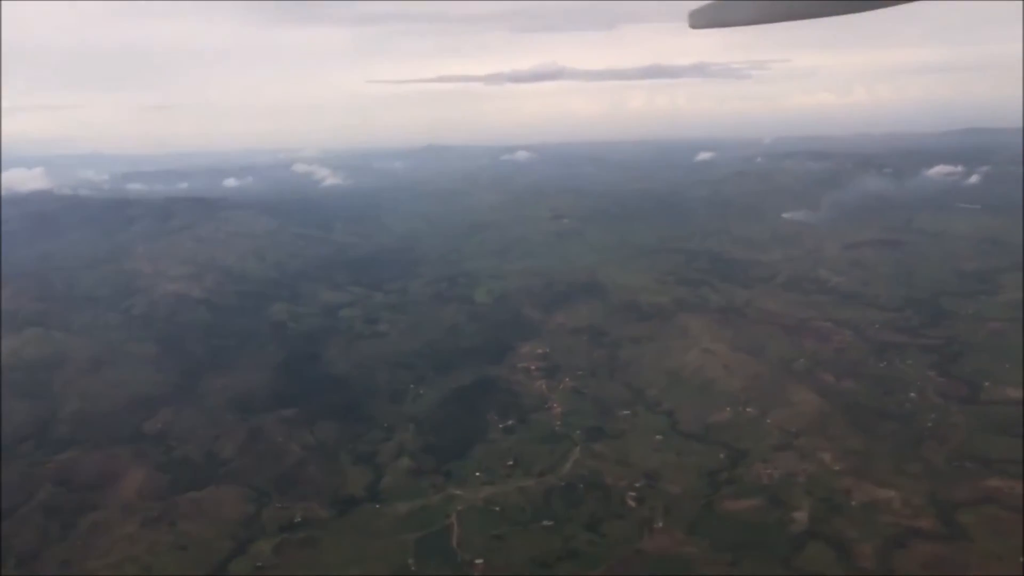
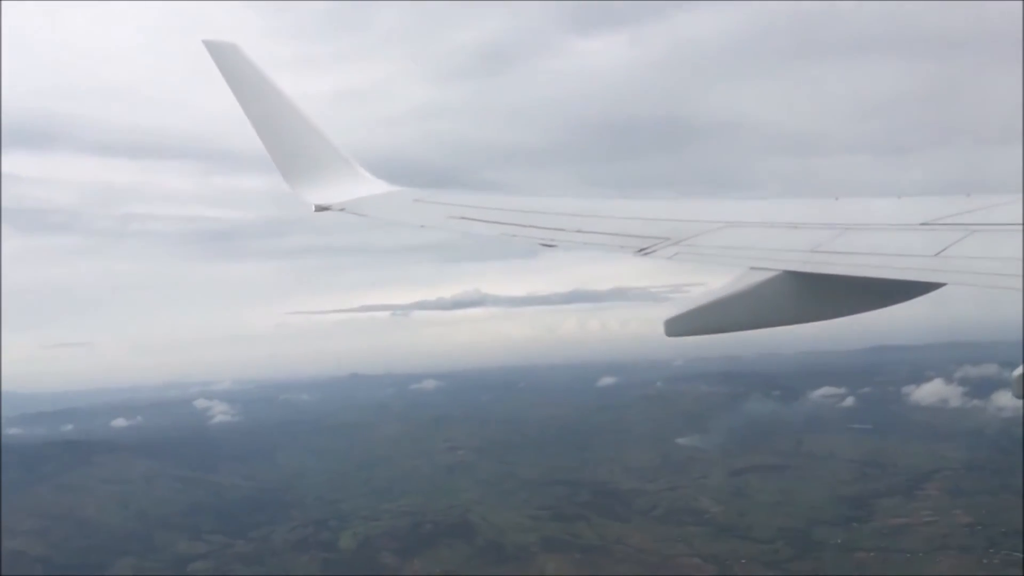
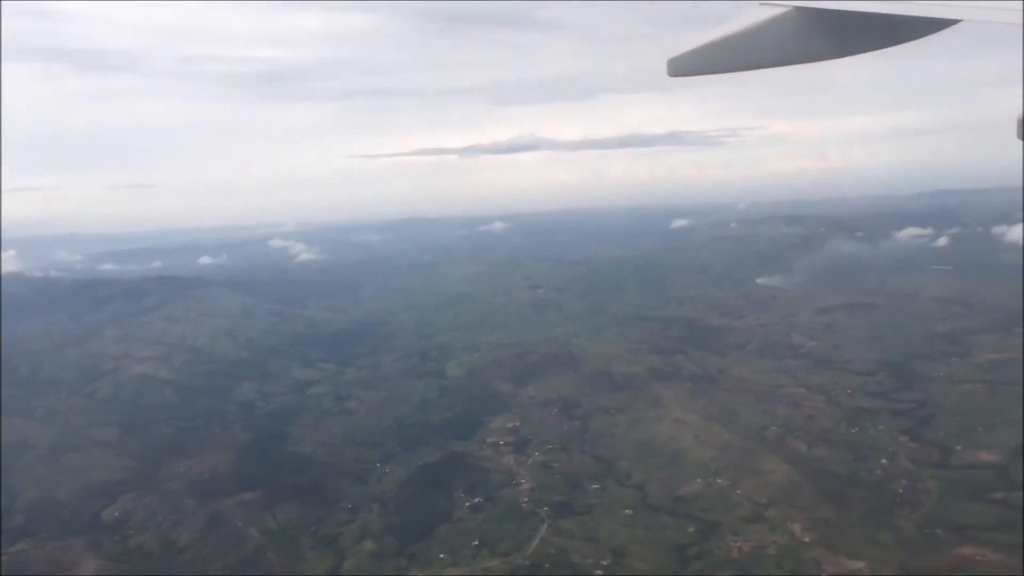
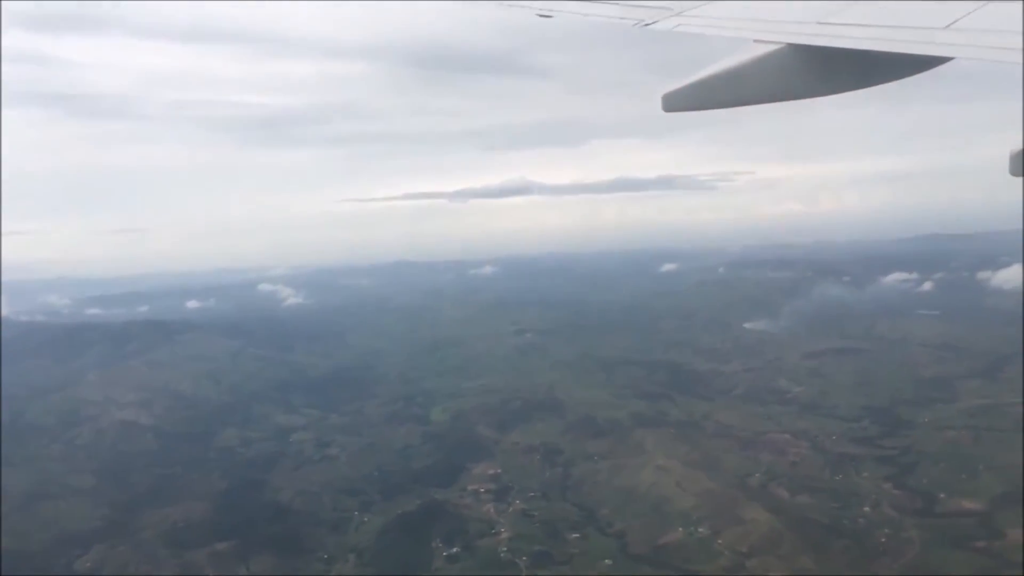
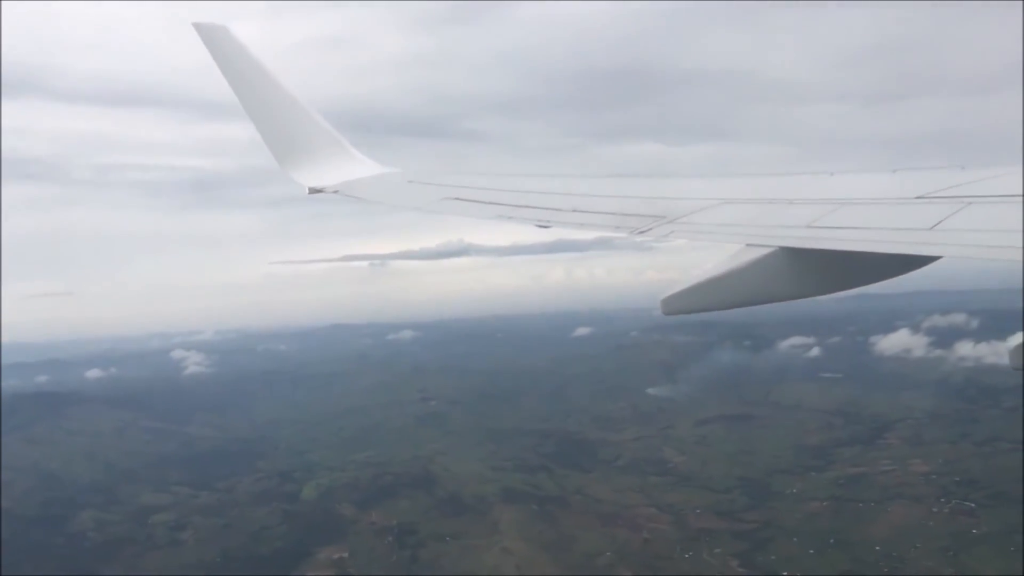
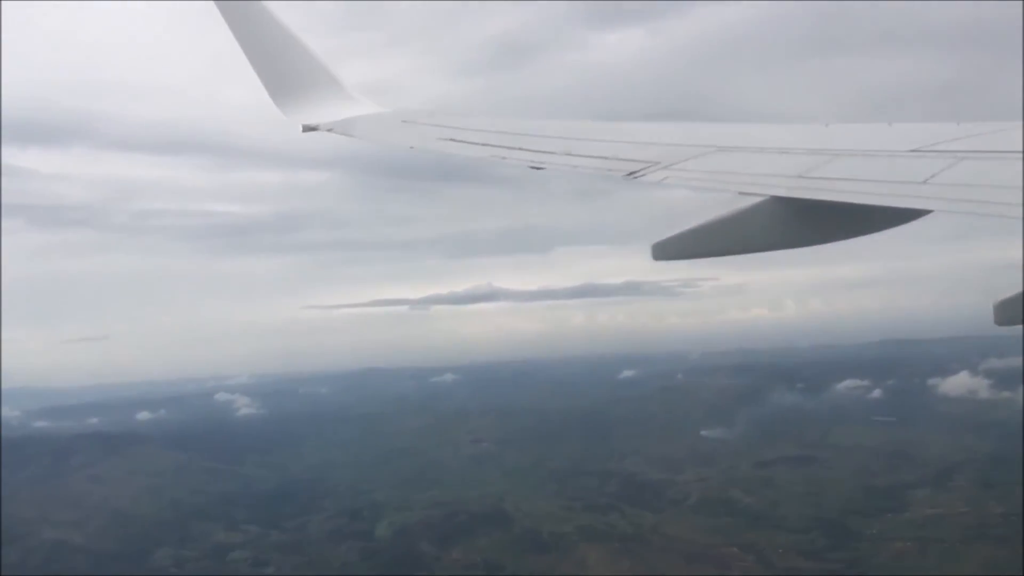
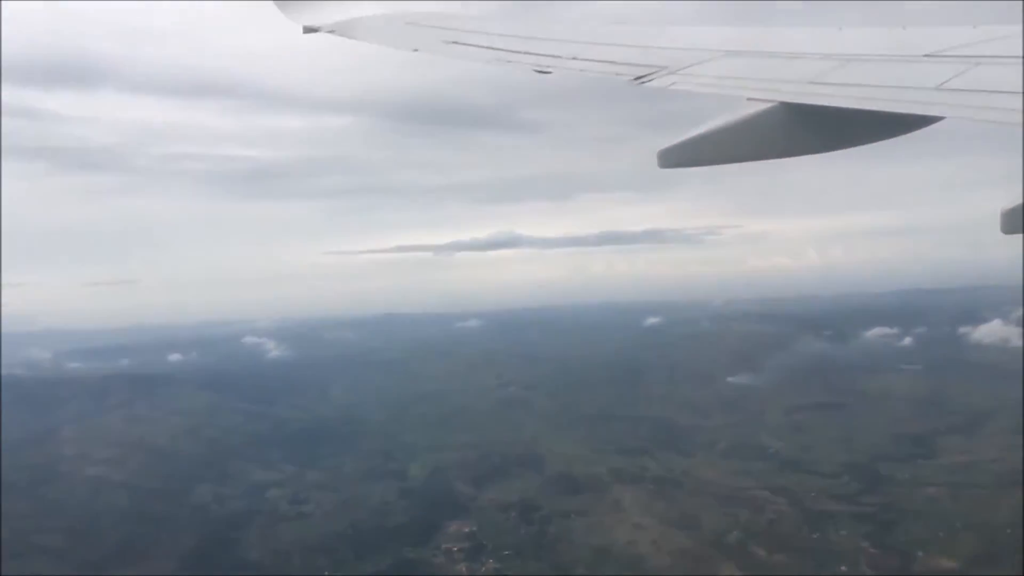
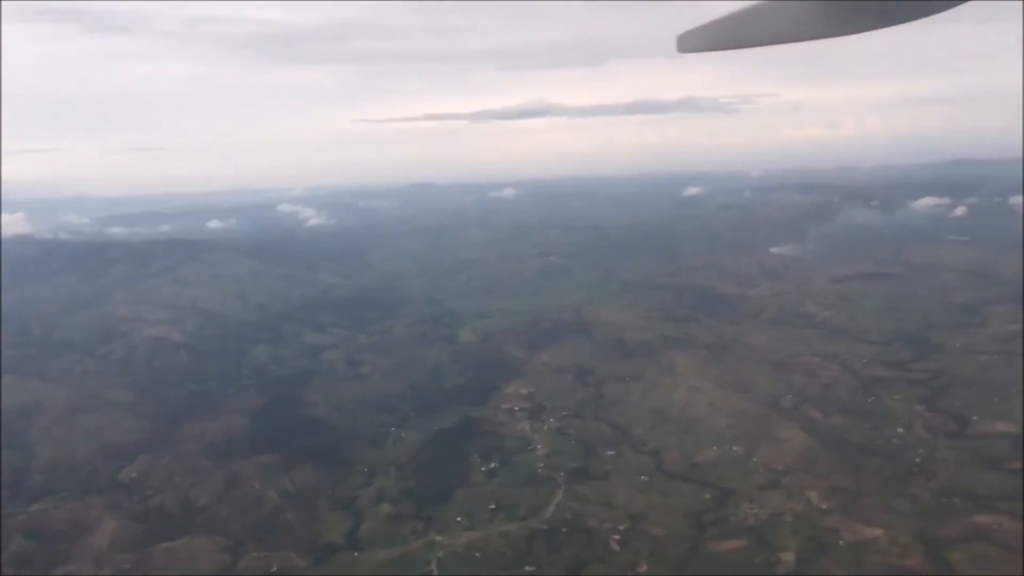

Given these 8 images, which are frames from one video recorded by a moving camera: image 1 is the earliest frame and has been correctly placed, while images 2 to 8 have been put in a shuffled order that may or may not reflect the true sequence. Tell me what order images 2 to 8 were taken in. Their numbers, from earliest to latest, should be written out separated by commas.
8, 3, 4, 7, 6, 2, 5
